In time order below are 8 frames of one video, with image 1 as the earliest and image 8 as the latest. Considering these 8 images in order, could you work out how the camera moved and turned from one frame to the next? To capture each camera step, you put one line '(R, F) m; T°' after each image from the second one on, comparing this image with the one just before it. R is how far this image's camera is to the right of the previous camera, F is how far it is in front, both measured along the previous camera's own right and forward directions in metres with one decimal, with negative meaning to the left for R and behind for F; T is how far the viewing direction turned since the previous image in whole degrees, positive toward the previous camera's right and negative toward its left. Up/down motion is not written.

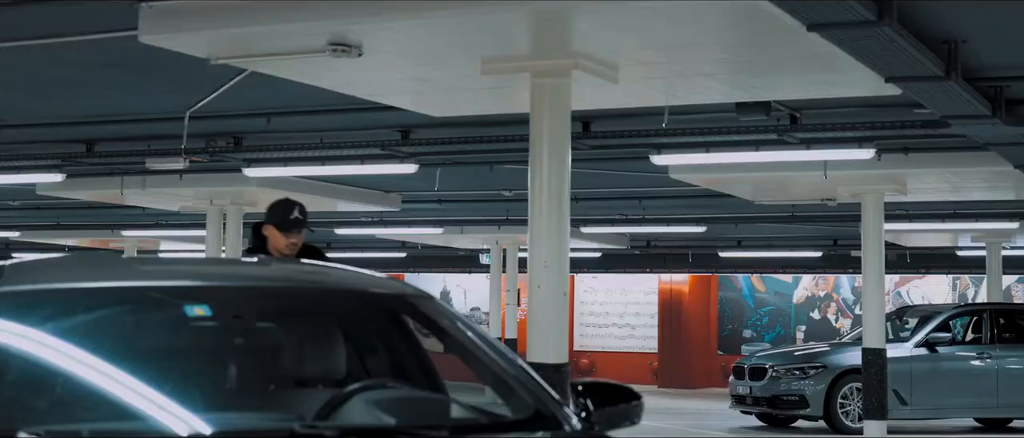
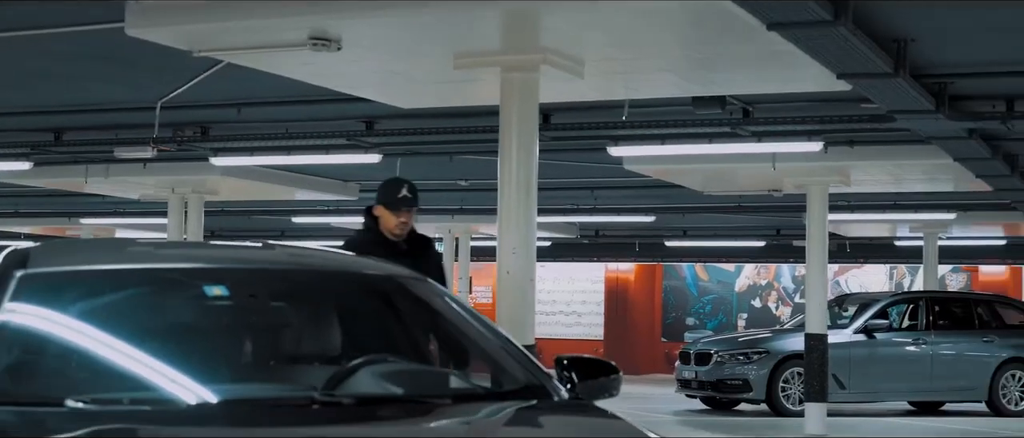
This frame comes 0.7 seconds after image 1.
(-0.1, -0.4) m; +2°
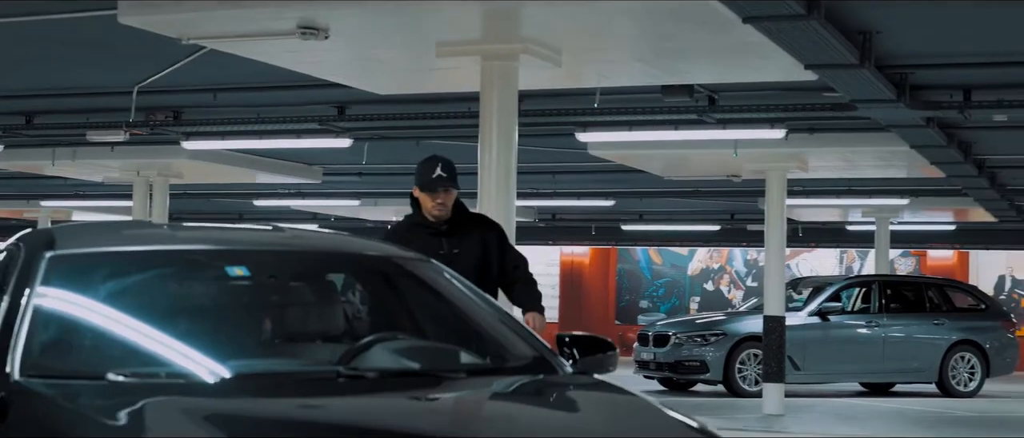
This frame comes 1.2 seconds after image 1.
(-0.2, -0.2) m; +2°
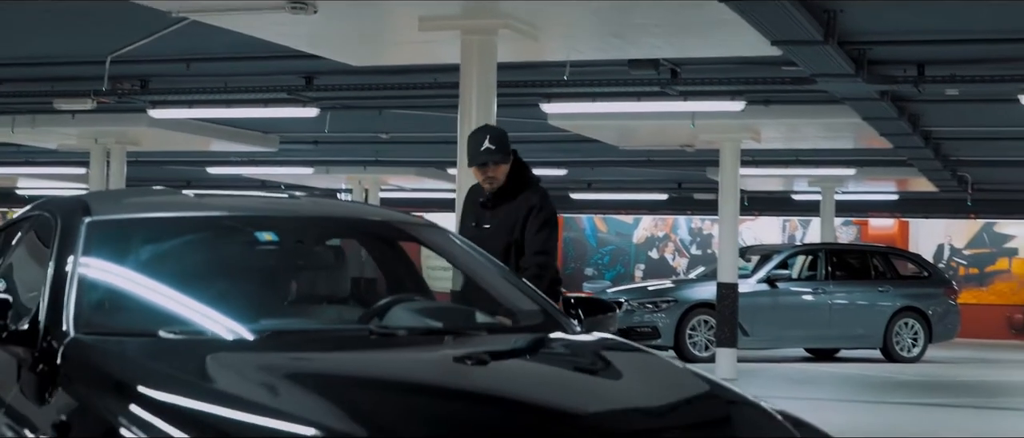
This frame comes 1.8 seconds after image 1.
(-0.2, -0.3) m; +2°
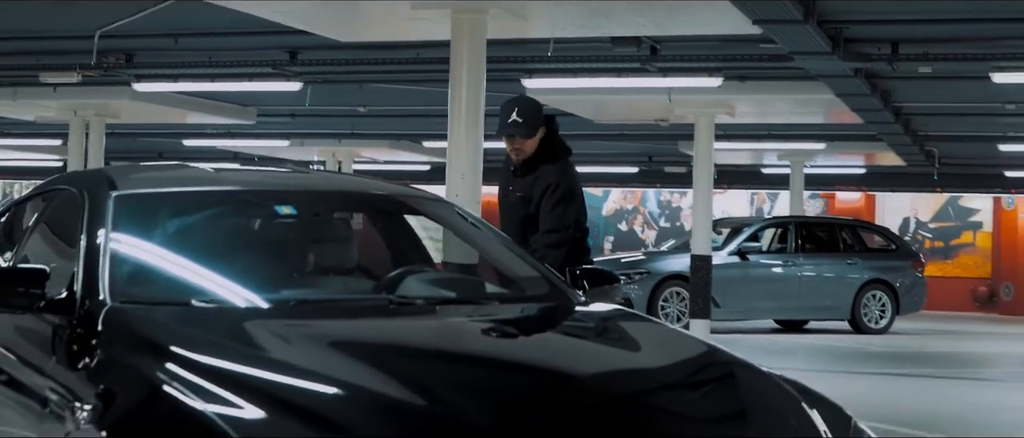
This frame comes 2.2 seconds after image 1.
(-0.1, -0.2) m; +1°
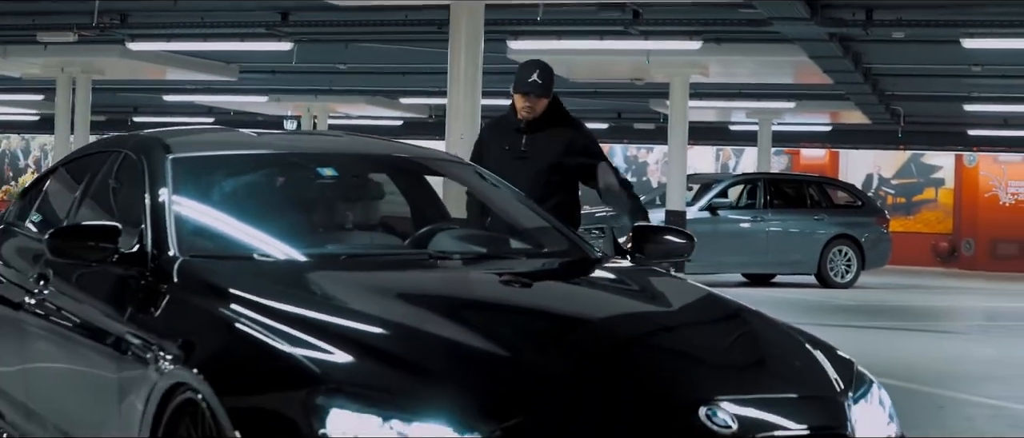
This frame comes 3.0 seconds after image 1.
(-0.2, -0.4) m; +1°
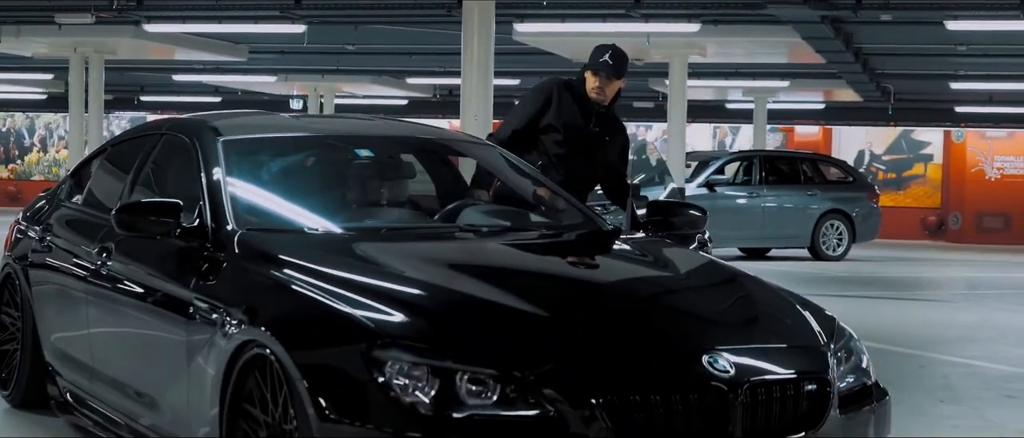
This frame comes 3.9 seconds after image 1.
(-0.1, -0.6) m; 0°
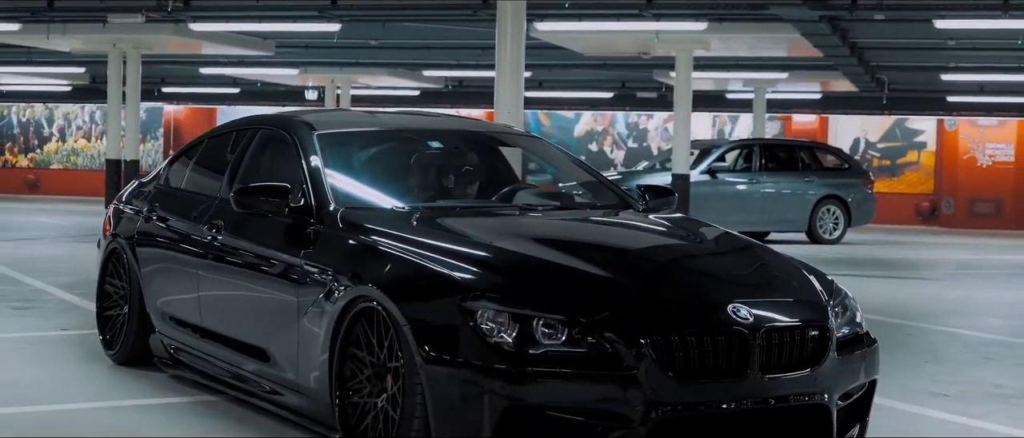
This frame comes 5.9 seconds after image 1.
(-0.2, -1.1) m; 0°
